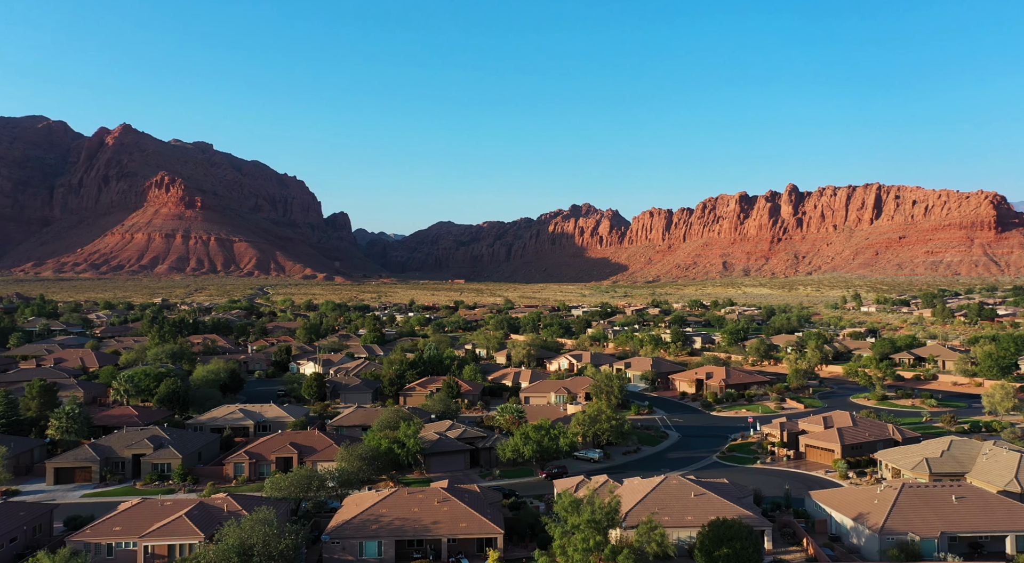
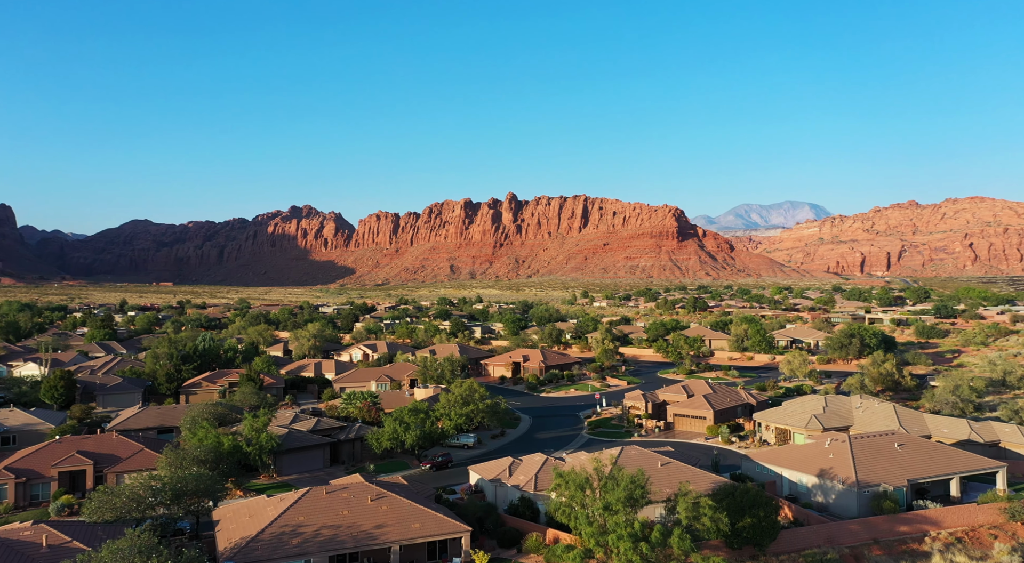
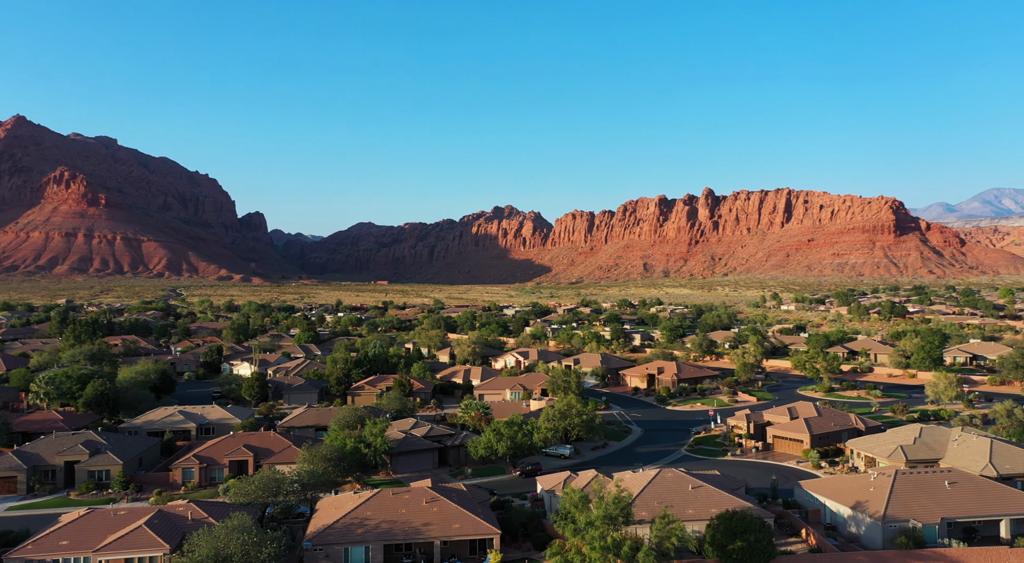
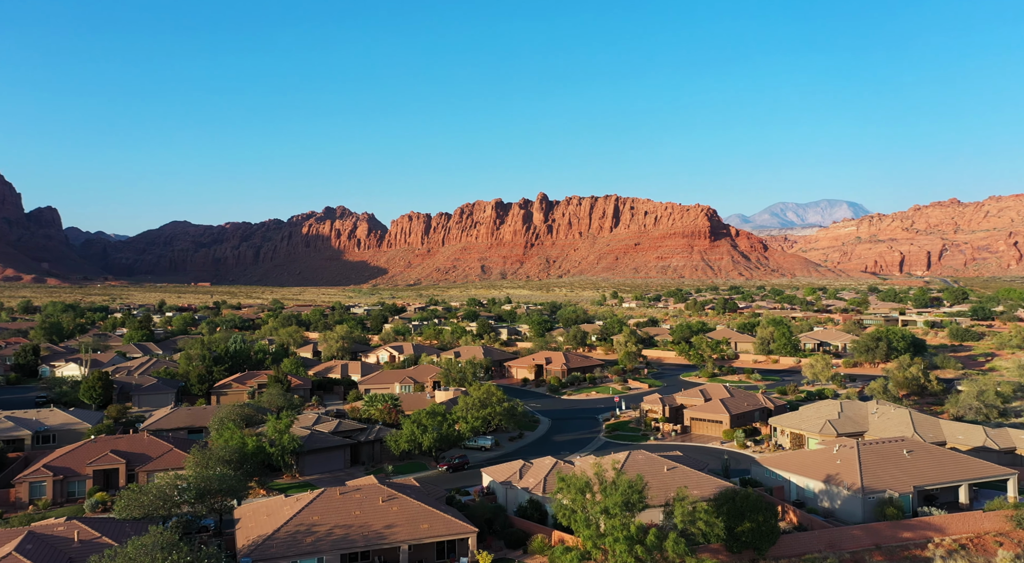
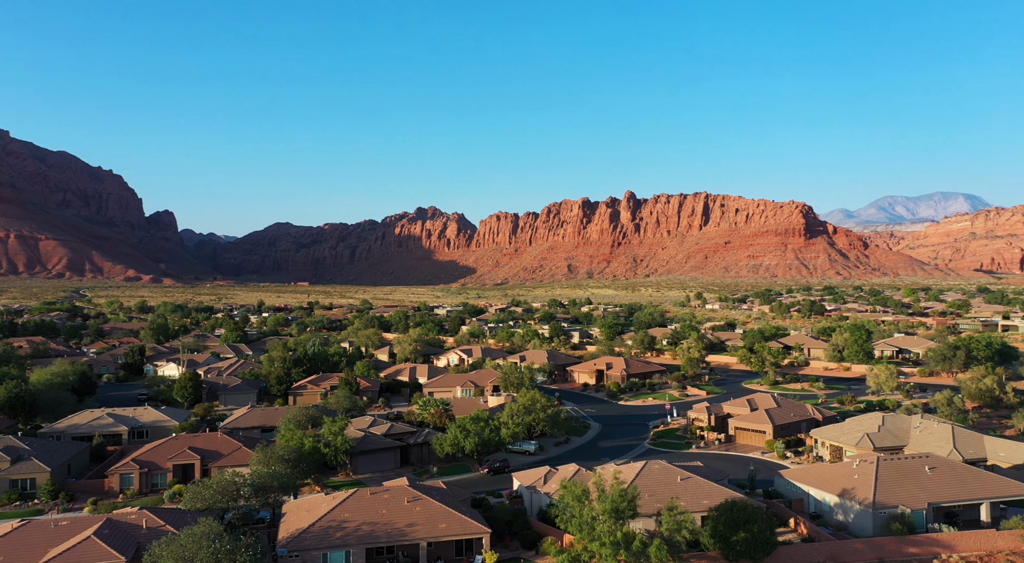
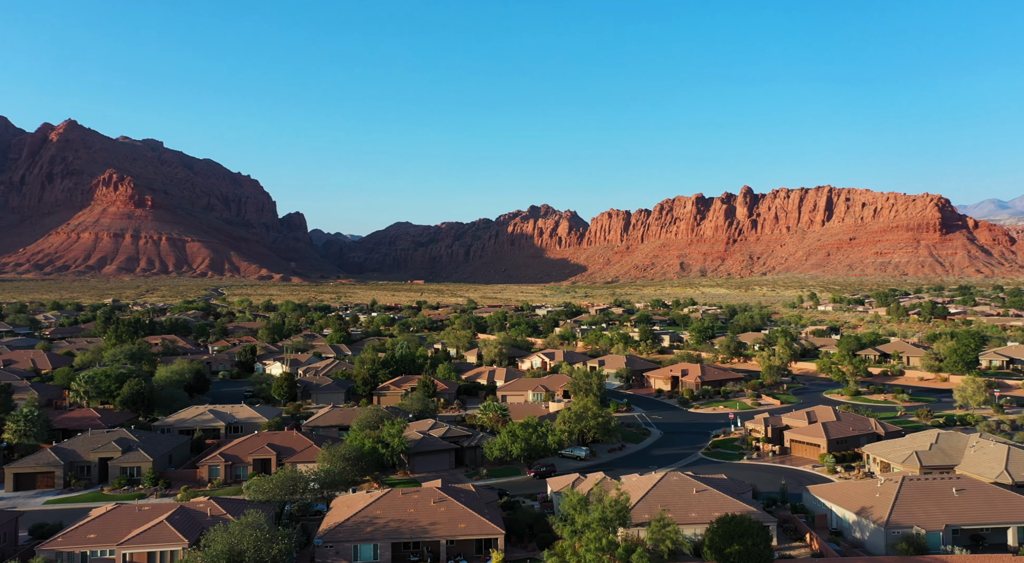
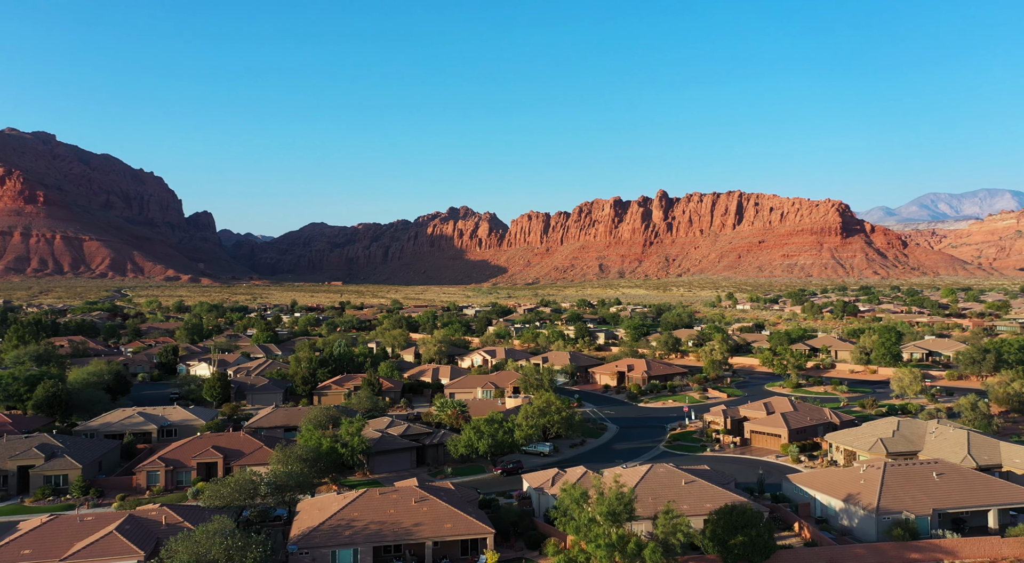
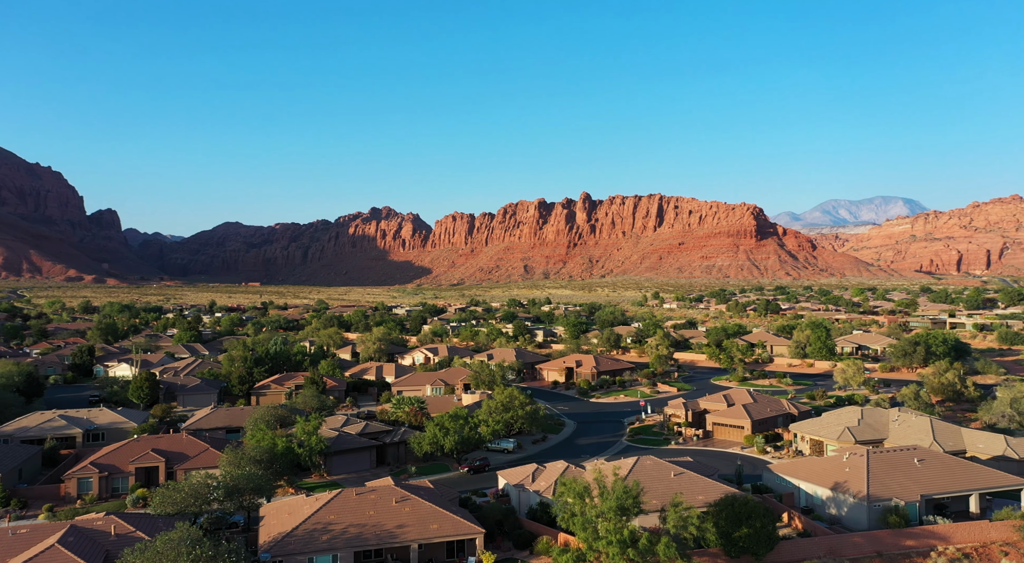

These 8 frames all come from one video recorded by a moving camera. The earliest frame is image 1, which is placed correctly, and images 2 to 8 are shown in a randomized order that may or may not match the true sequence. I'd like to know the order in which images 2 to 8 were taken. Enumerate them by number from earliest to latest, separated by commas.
6, 3, 7, 5, 8, 4, 2
